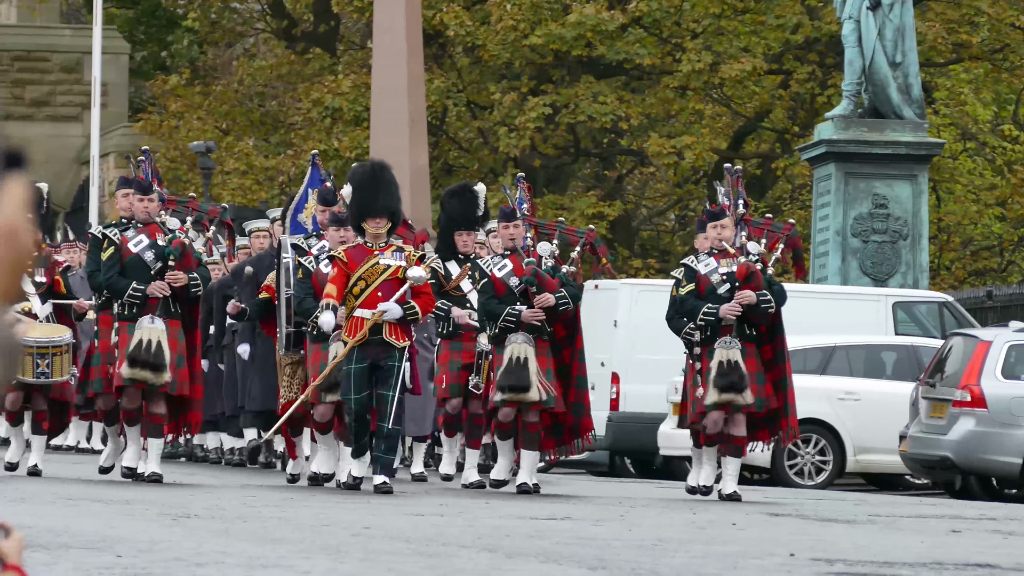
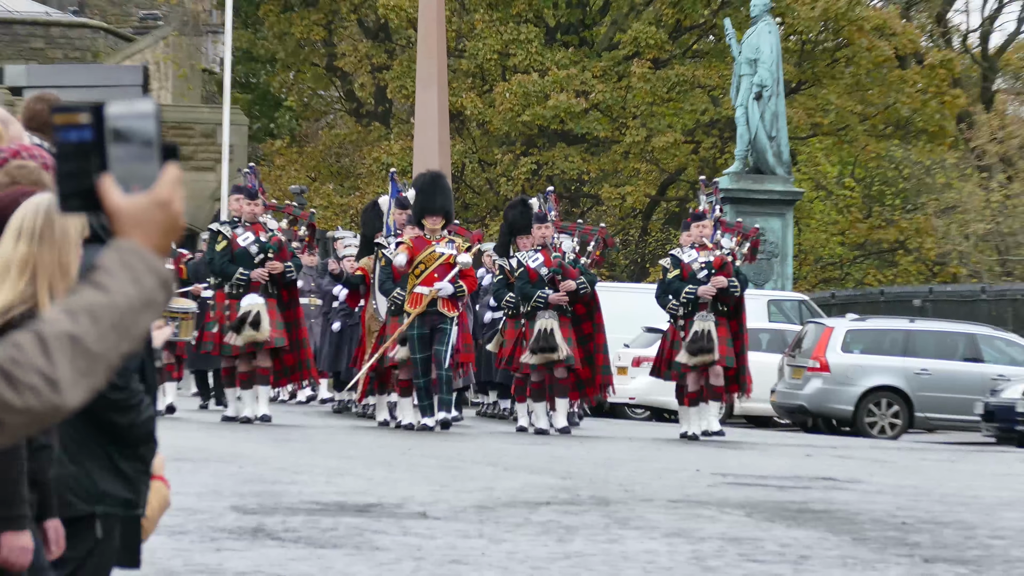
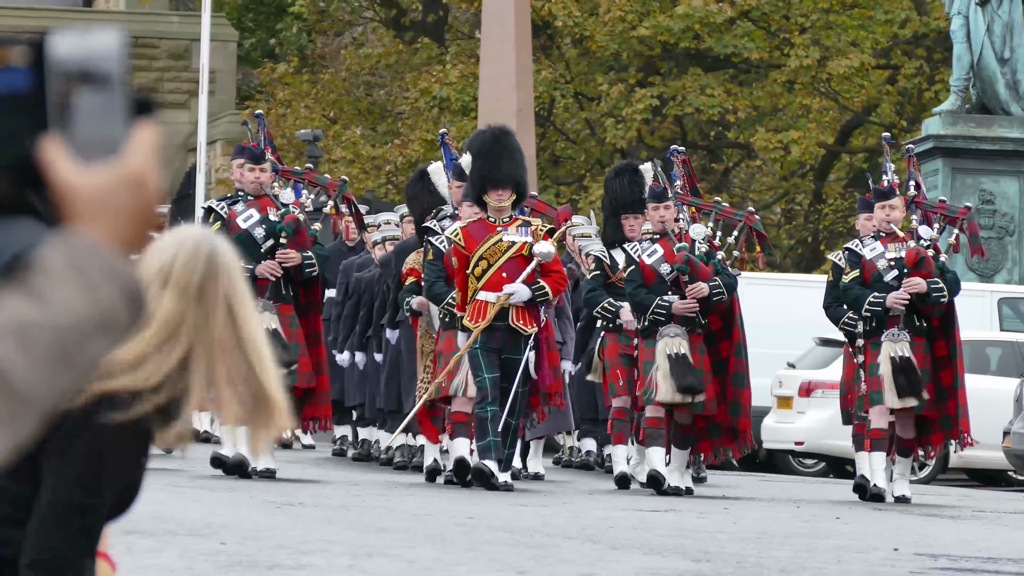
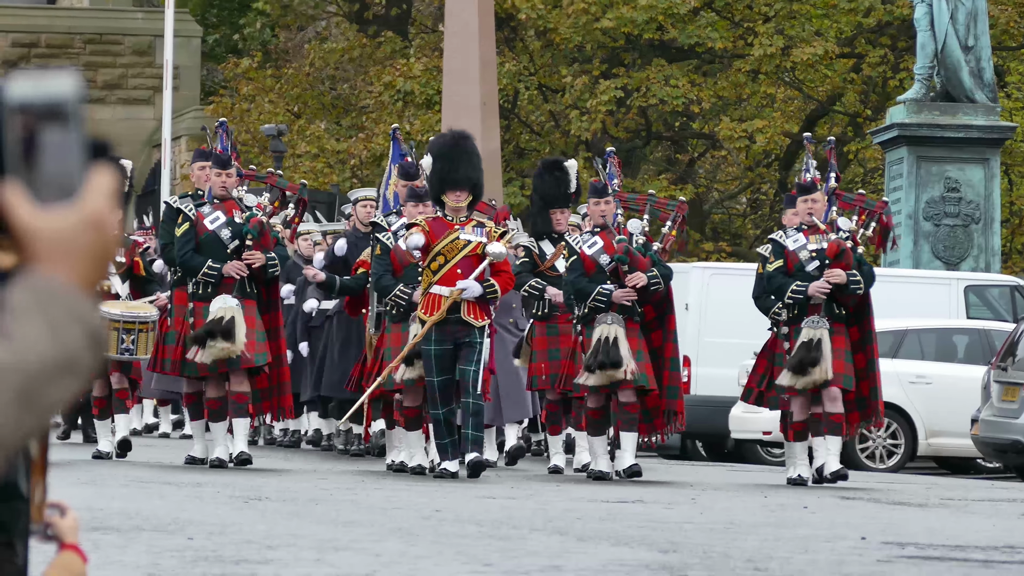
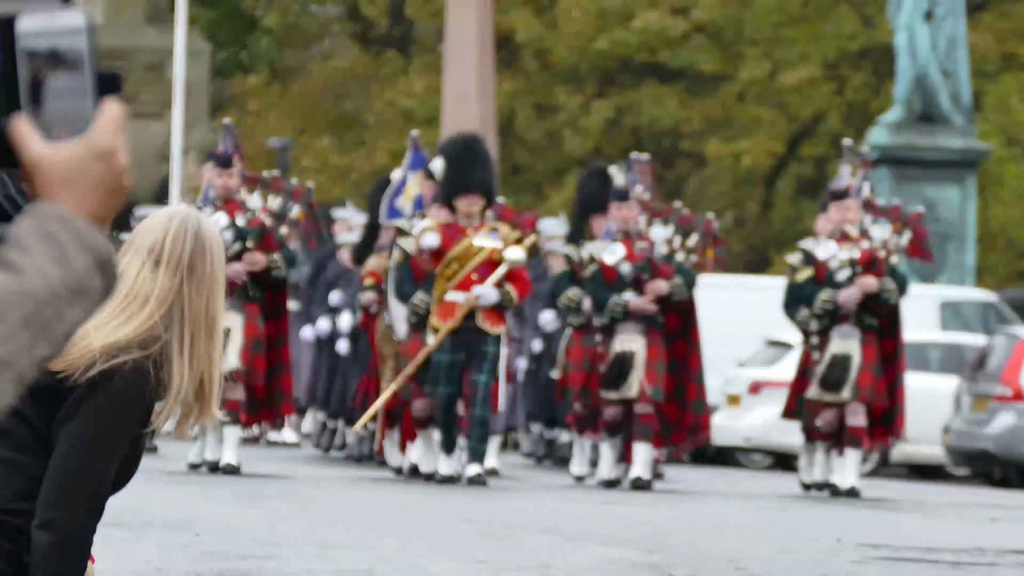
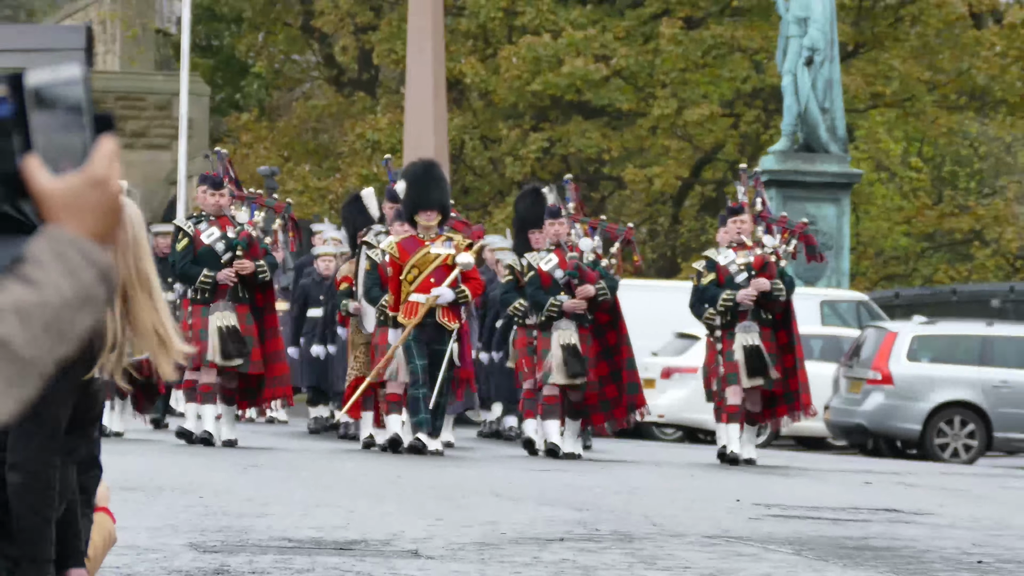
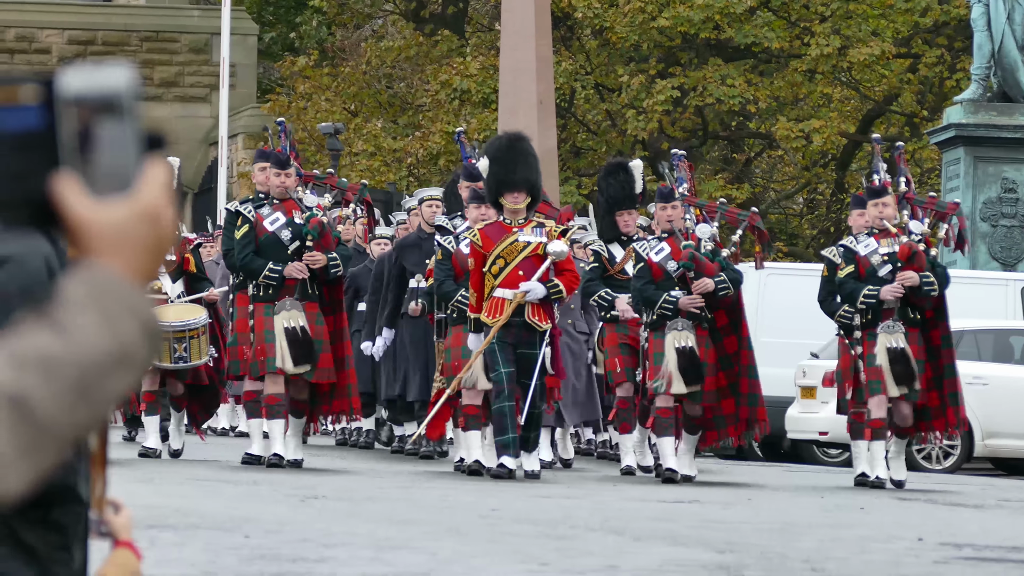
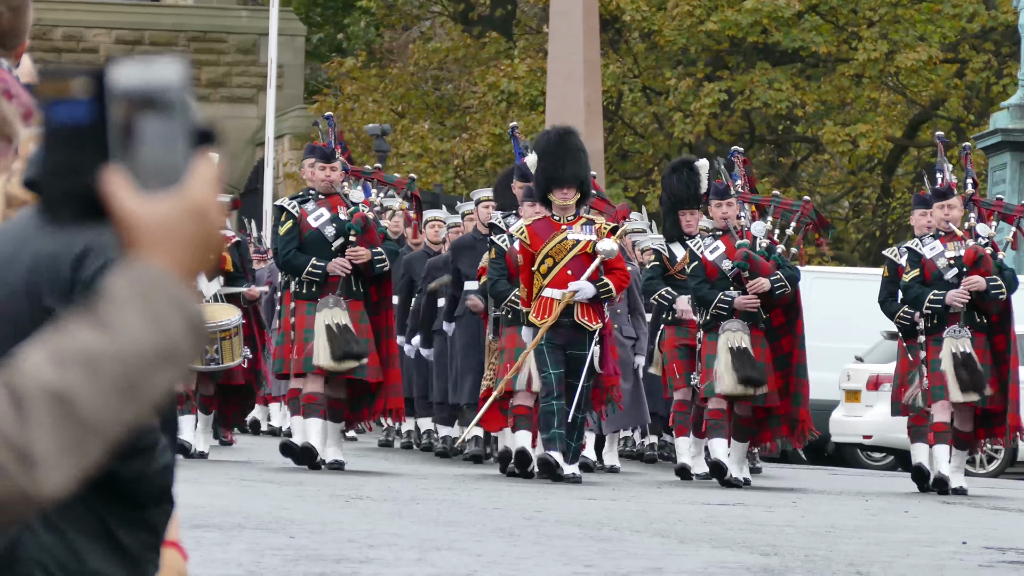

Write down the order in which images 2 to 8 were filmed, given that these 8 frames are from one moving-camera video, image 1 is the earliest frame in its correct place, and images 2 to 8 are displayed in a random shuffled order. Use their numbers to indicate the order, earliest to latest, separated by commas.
4, 7, 8, 3, 5, 6, 2
